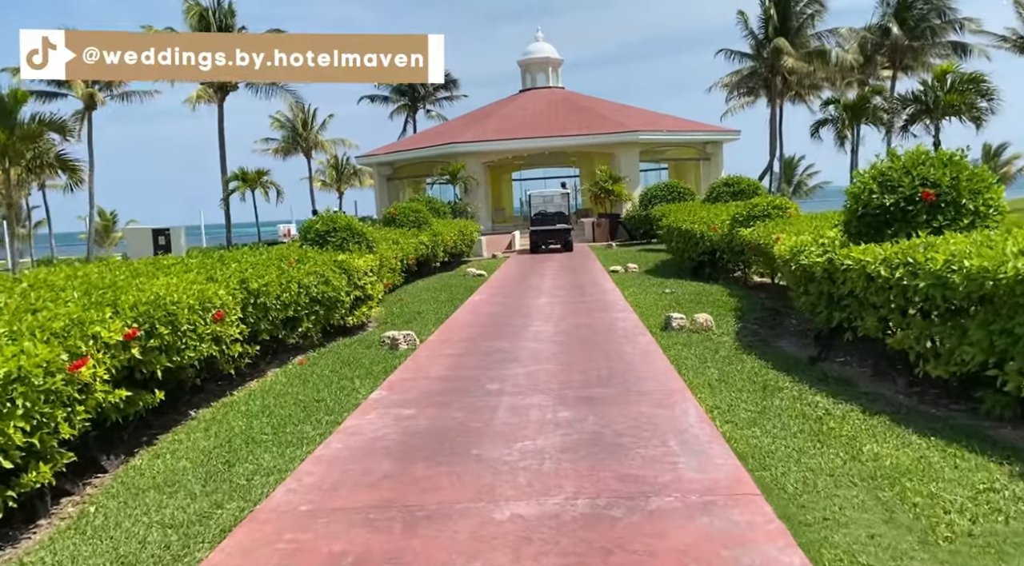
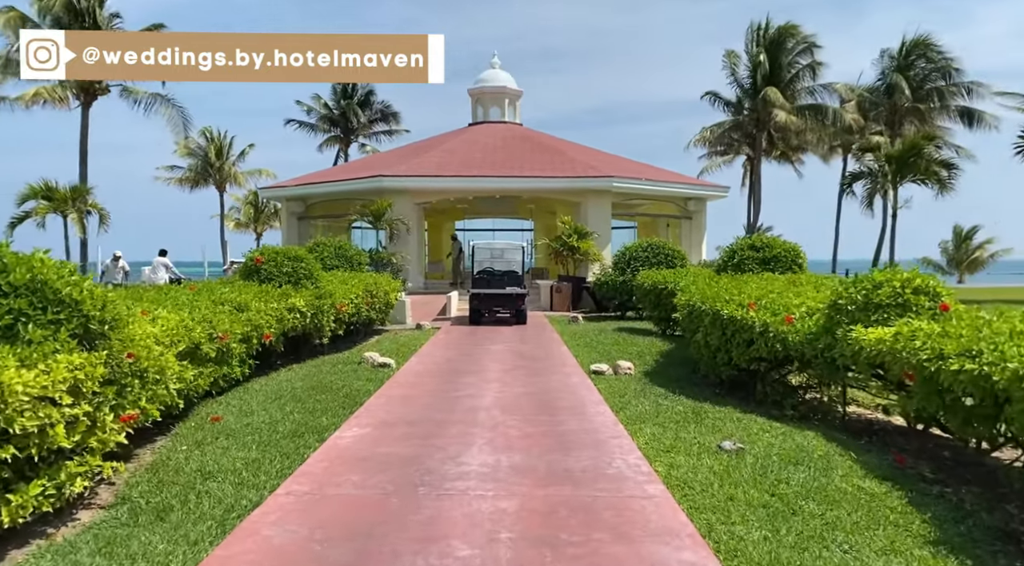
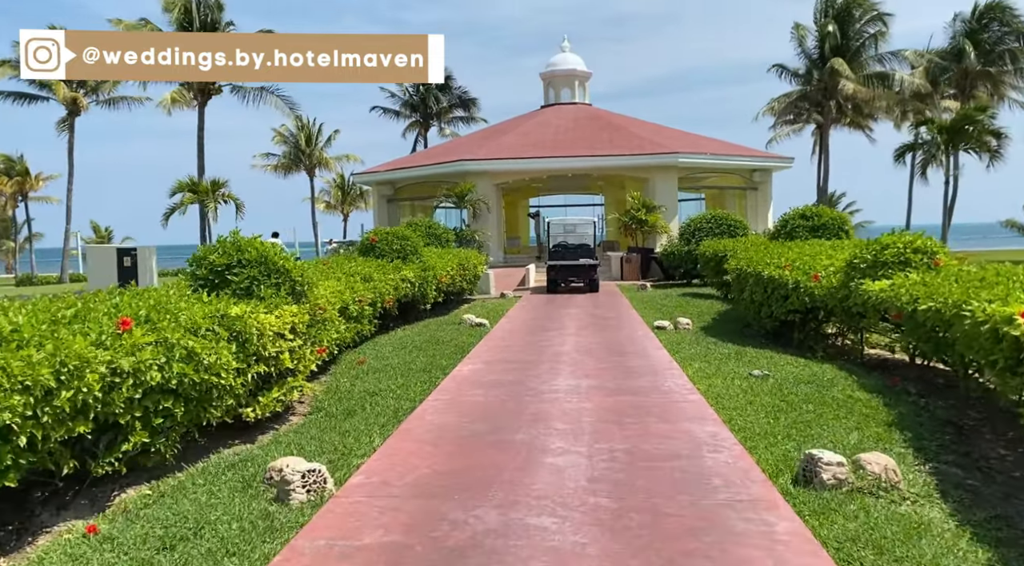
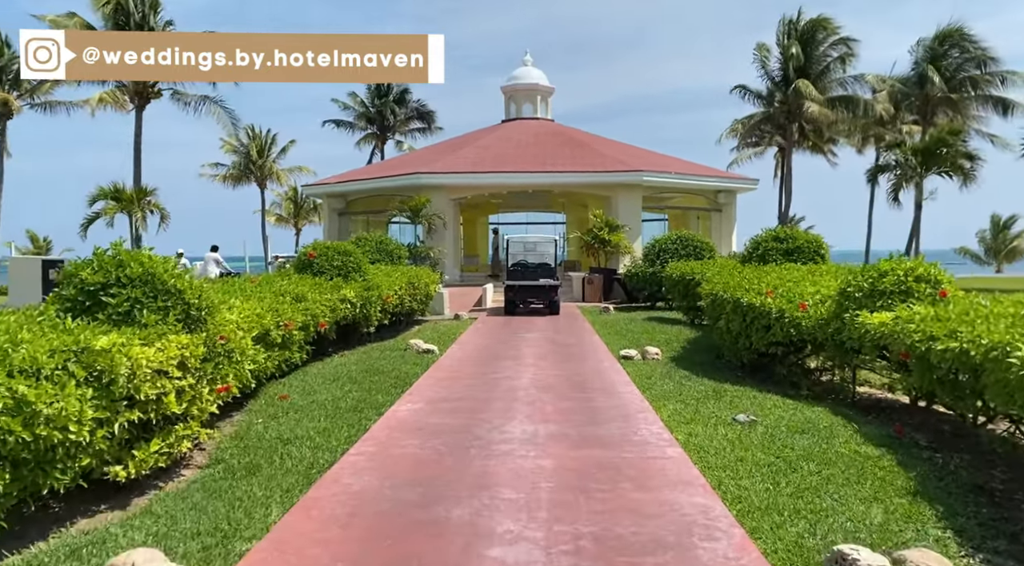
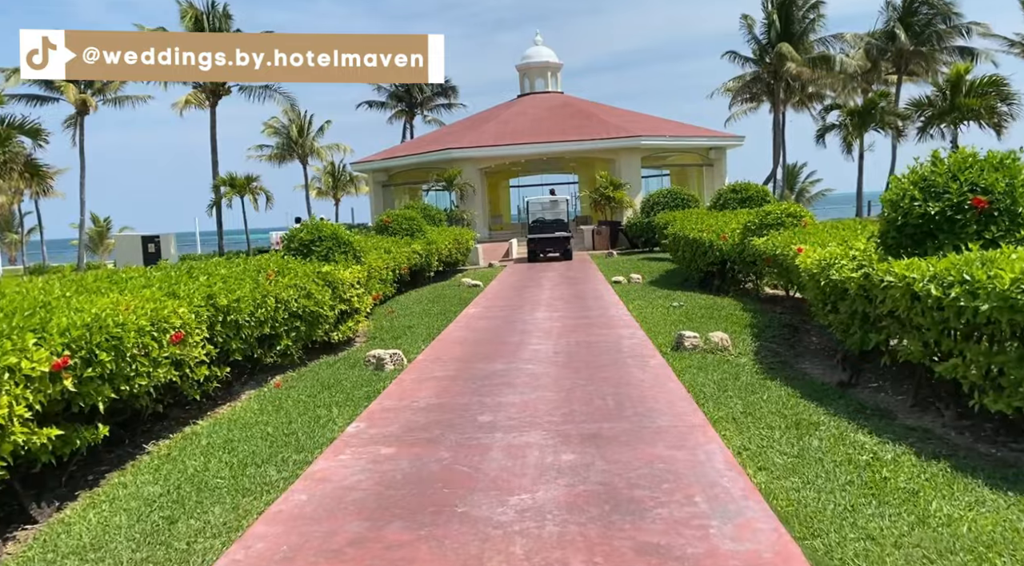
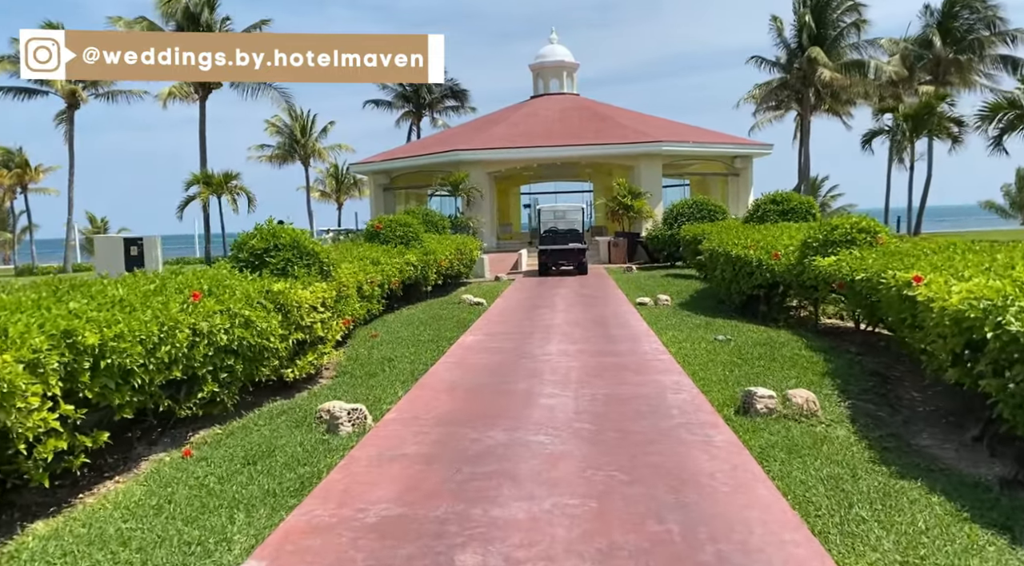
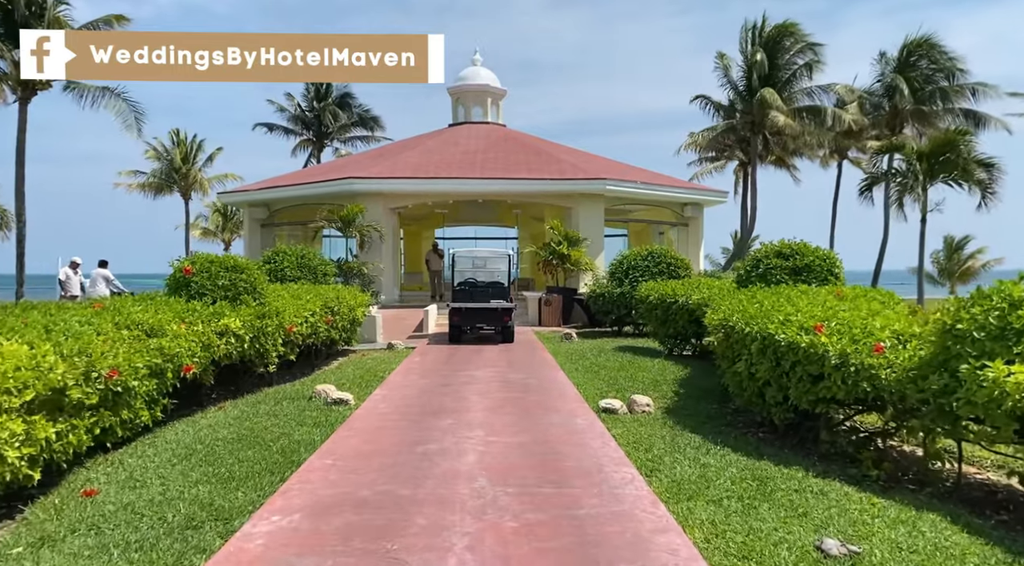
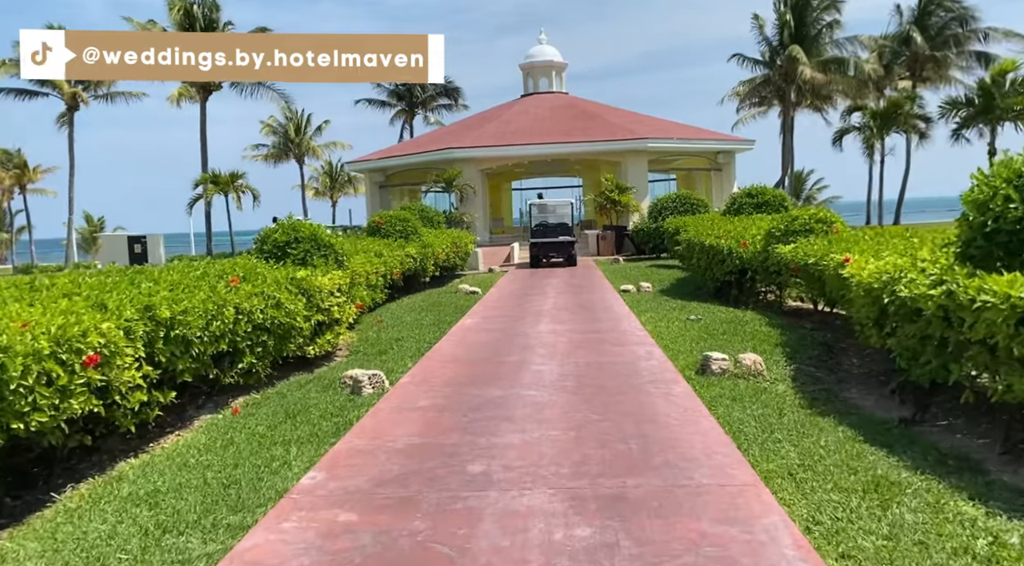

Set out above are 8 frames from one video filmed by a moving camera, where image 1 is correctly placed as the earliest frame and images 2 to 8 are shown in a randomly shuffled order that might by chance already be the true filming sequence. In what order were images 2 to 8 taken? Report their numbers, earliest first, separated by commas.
5, 8, 6, 3, 4, 2, 7
